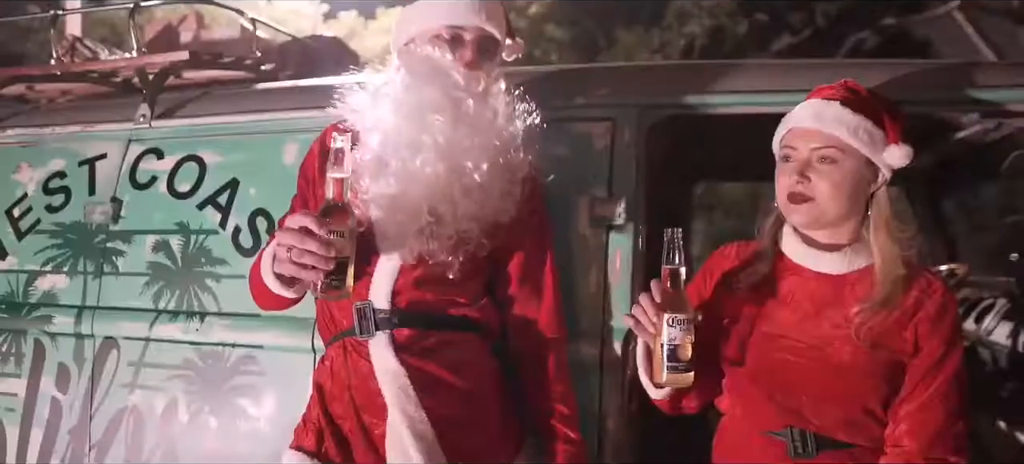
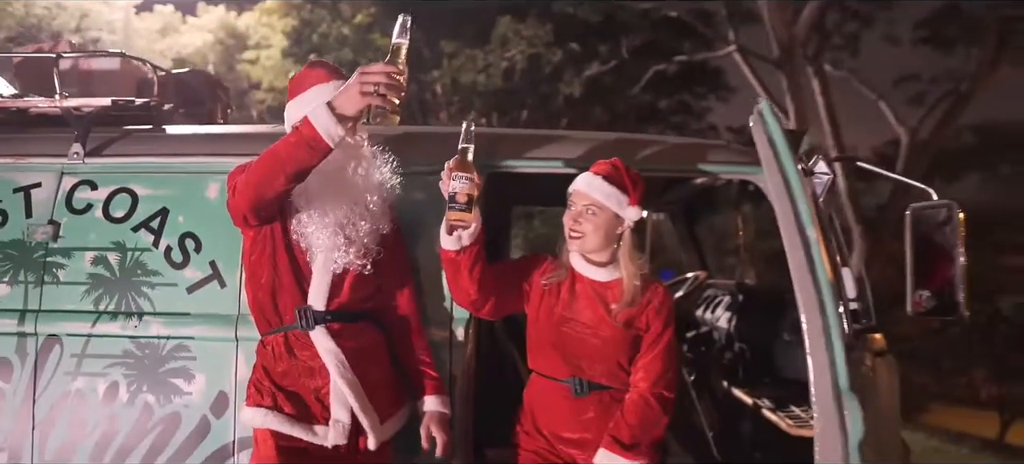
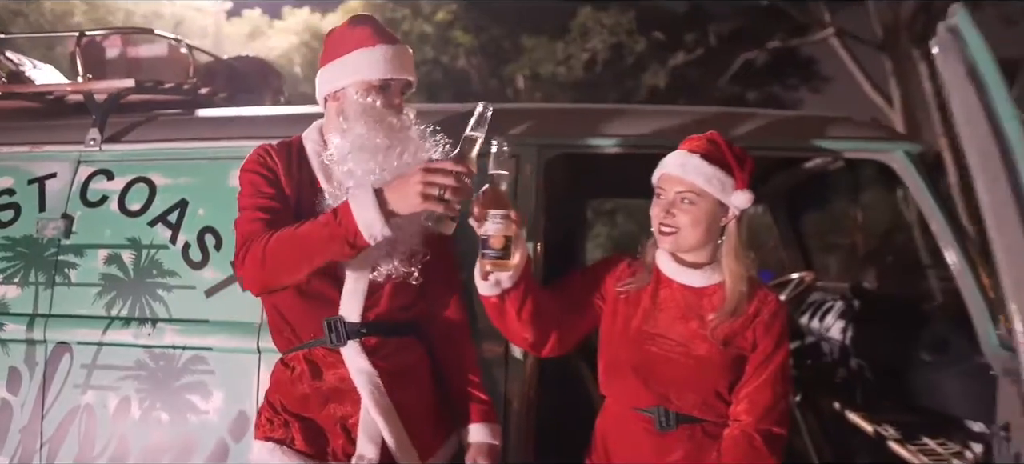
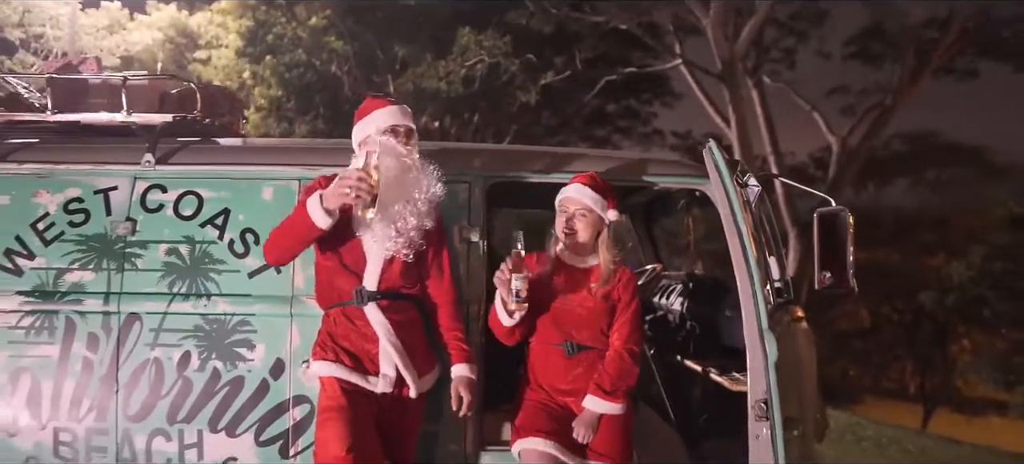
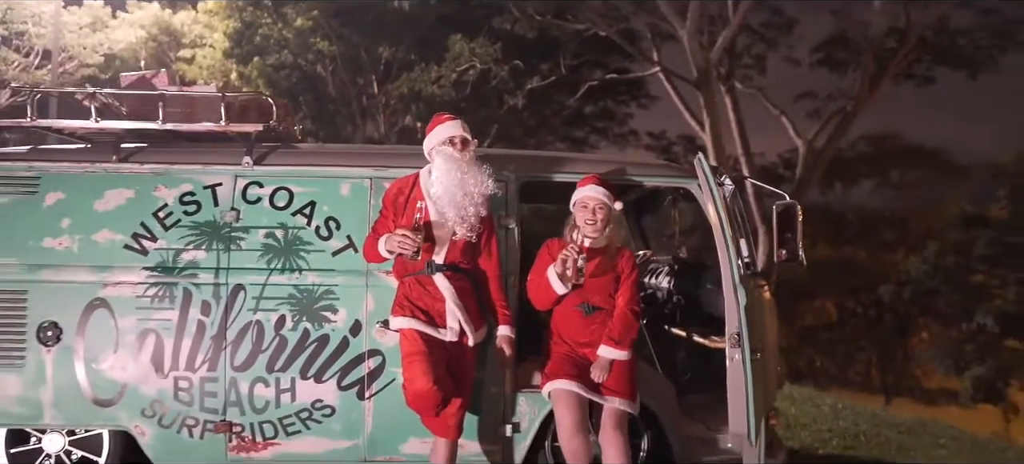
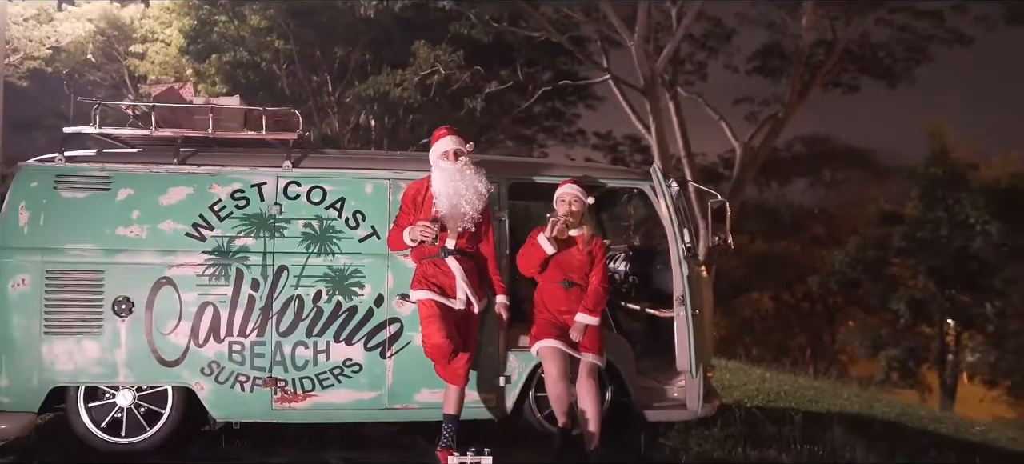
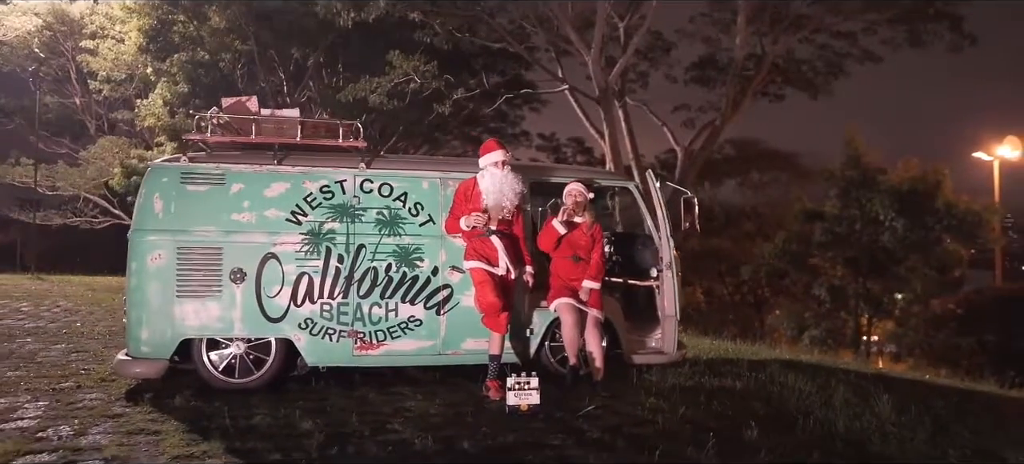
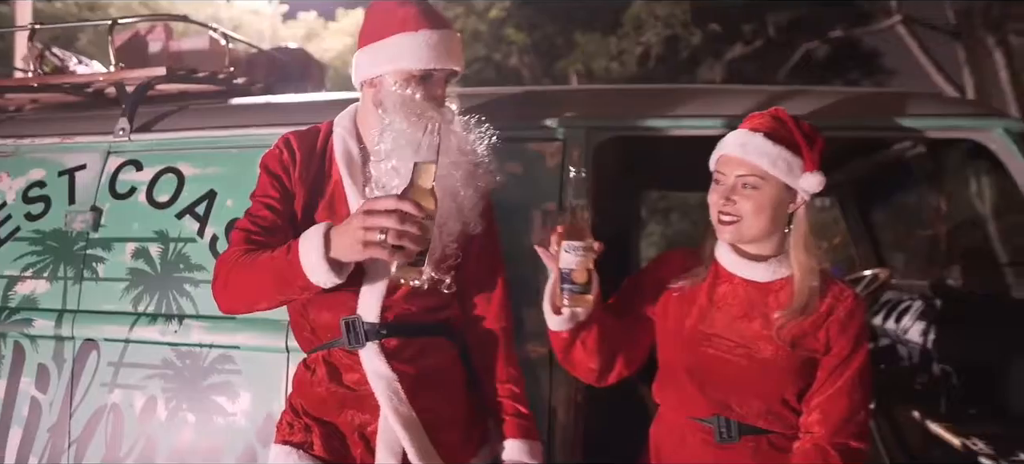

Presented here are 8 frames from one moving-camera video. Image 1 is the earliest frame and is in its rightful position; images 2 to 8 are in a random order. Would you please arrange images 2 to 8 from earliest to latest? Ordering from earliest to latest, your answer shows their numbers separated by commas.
8, 3, 2, 4, 5, 6, 7
